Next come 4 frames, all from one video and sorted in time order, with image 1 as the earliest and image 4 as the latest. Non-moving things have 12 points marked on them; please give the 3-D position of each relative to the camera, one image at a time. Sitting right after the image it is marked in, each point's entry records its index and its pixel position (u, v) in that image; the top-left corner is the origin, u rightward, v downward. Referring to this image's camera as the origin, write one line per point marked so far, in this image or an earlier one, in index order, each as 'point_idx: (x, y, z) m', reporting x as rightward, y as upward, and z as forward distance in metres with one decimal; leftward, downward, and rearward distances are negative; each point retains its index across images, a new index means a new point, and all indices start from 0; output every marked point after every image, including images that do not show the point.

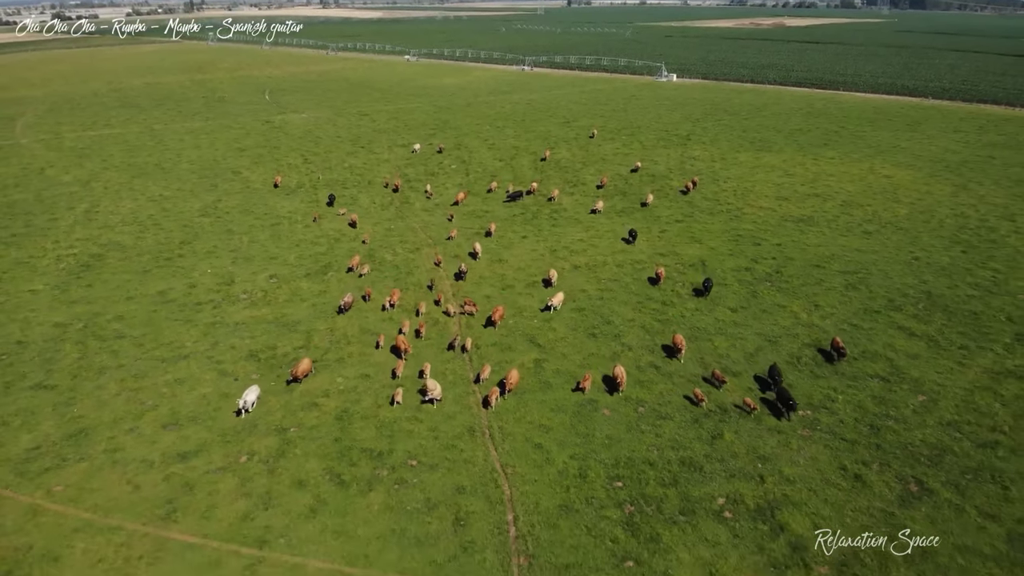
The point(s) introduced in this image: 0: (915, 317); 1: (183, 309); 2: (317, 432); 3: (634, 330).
0: (+12.7, -0.9, +19.0) m
1: (-10.5, -0.7, +19.2) m
2: (-4.5, -3.3, +14.1) m
3: (+3.7, -1.3, +18.3) m
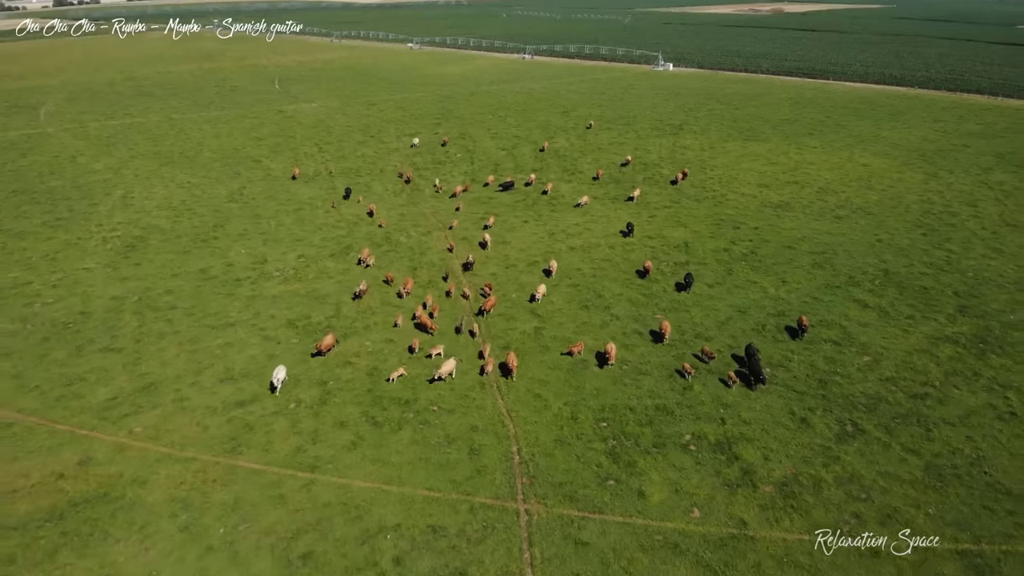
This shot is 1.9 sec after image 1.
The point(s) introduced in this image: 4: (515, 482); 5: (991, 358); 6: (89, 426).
0: (+12.8, -0.1, +21.5) m
1: (-10.4, +0.1, +21.7) m
2: (-4.4, -2.6, +16.6) m
3: (+3.8, -0.5, +20.8) m
4: (+0.1, -4.3, +13.4) m
5: (+14.4, -2.1, +18.1) m
6: (-10.8, -3.5, +15.5) m
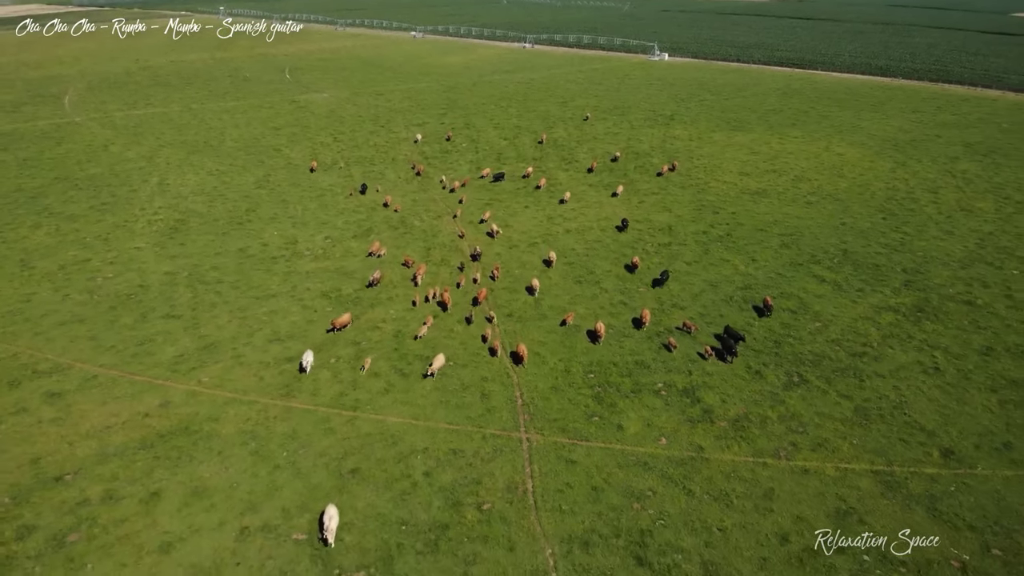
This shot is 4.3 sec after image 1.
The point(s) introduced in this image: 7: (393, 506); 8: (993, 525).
0: (+12.9, +0.8, +24.5) m
1: (-10.3, +1.1, +24.7) m
2: (-4.3, -1.8, +19.7) m
3: (+3.9, +0.4, +23.9) m
4: (+0.2, -3.6, +16.5) m
5: (+14.5, -1.3, +21.2) m
6: (-10.7, -2.7, +18.6) m
7: (-2.8, -5.1, +14.1) m
8: (+11.3, -5.5, +14.1) m
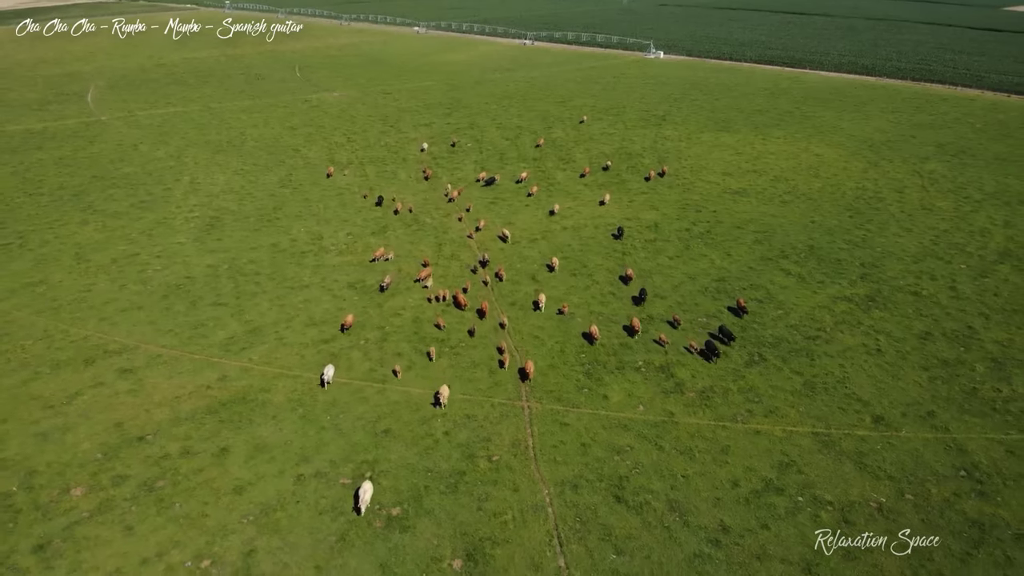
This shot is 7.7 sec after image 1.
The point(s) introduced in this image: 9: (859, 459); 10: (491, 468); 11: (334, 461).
0: (+13.0, +1.2, +27.6) m
1: (-10.2, +1.5, +27.9) m
2: (-4.2, -1.5, +22.9) m
3: (+4.0, +0.8, +27.0) m
4: (+0.3, -3.3, +19.7) m
5: (+14.6, -1.0, +24.4) m
6: (-10.6, -2.4, +21.8) m
7: (-2.7, -4.9, +17.4) m
8: (+11.4, -5.4, +17.4) m
9: (+10.2, -5.1, +17.8) m
10: (-0.6, -5.1, +17.0) m
11: (-5.1, -5.0, +17.4) m
